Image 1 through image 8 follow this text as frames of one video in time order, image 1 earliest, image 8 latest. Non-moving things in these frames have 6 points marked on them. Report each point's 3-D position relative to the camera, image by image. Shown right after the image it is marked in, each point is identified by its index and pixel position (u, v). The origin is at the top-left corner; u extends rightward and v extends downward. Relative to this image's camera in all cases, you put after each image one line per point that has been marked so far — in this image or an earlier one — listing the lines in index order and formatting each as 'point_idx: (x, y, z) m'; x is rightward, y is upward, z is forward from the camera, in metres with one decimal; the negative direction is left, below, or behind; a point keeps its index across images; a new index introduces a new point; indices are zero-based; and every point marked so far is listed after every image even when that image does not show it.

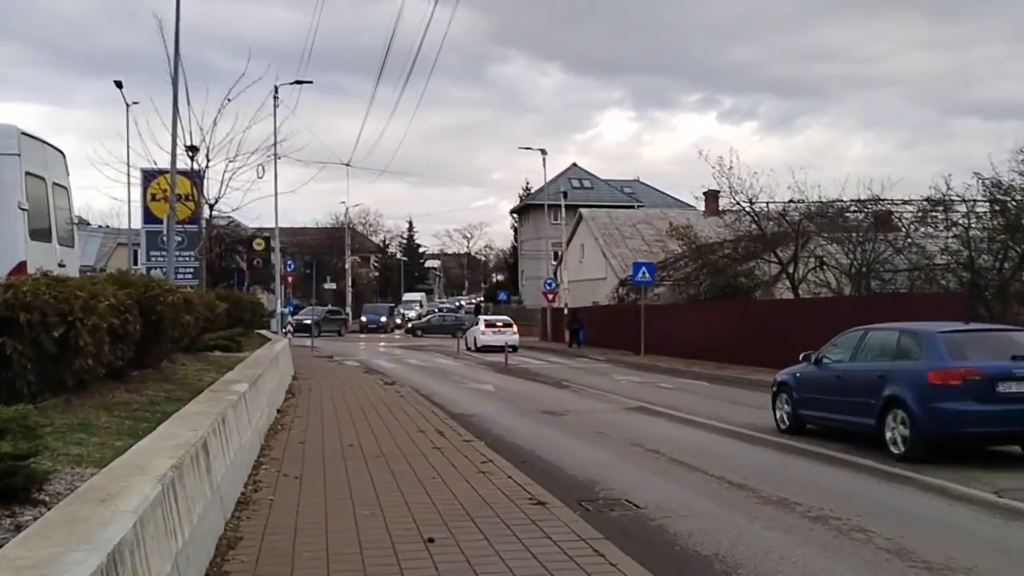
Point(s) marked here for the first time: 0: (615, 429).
0: (+1.5, -2.1, +16.0) m
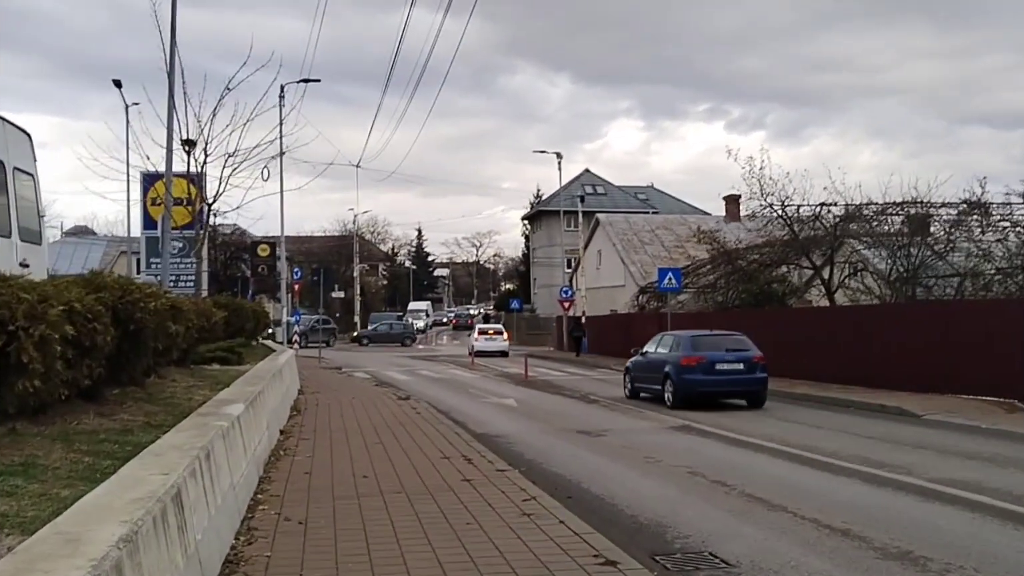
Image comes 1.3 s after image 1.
0: (+2.0, -2.1, +14.1) m
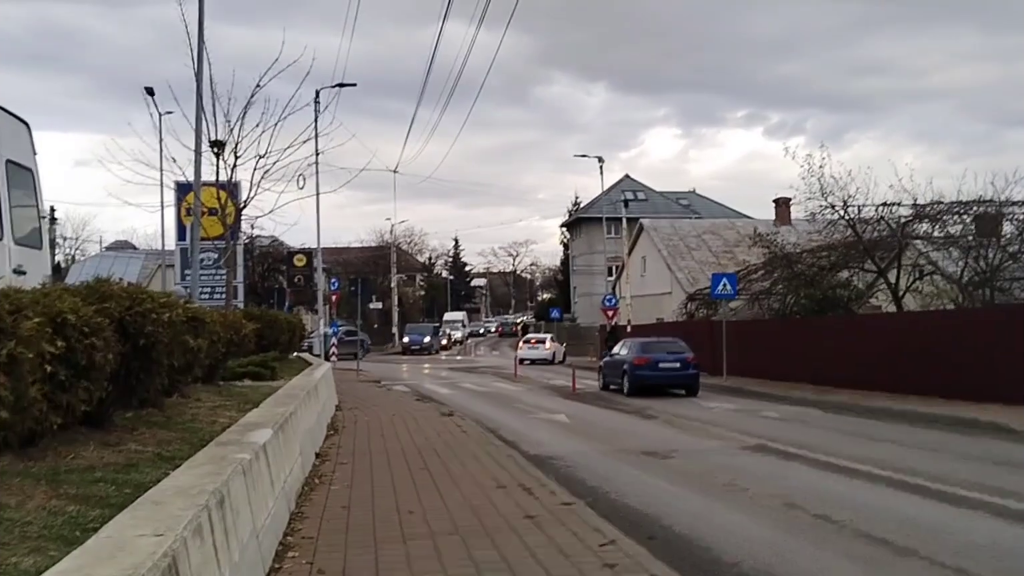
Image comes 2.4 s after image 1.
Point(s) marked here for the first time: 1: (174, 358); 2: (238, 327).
0: (+2.7, -2.2, +12.5) m
1: (-3.1, -0.6, +9.8) m
2: (-4.0, -0.6, +15.7) m
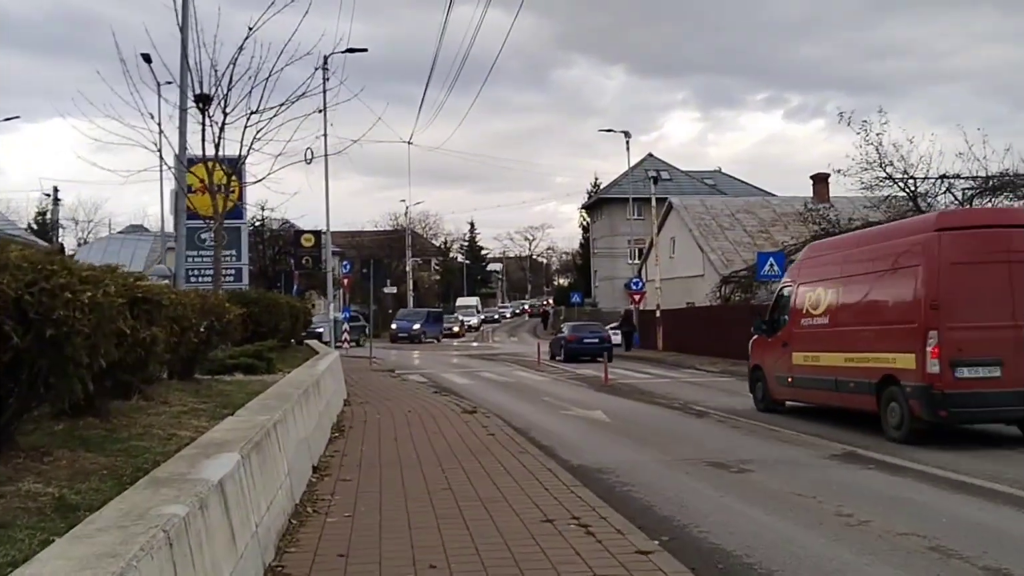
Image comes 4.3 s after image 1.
0: (+3.1, -1.9, +9.9) m
1: (-2.7, -0.4, +7.2) m
2: (-3.6, -0.3, +13.1) m
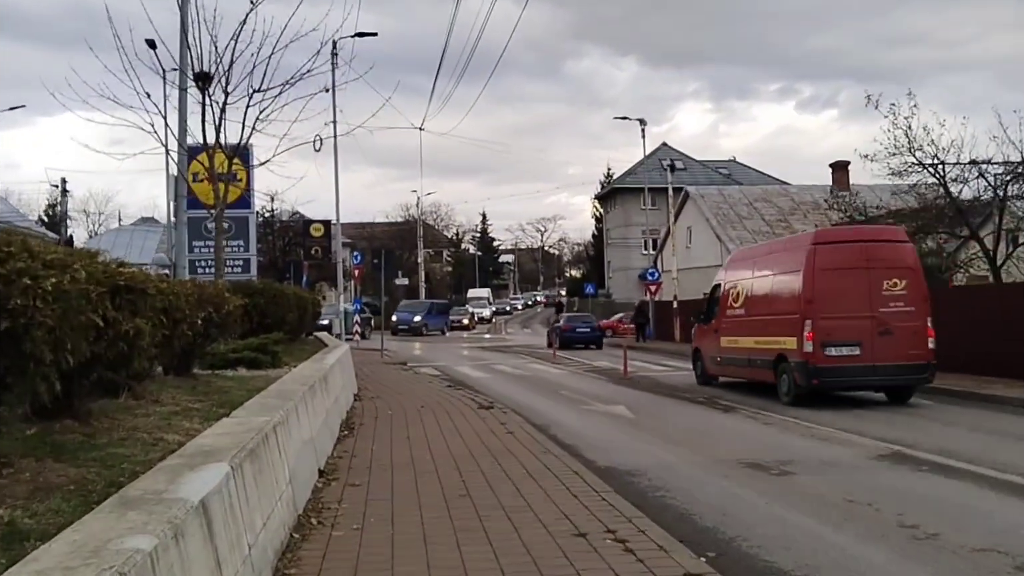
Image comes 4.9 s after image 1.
0: (+3.3, -1.8, +8.9) m
1: (-2.5, -0.4, +6.3) m
2: (-3.3, -0.2, +12.2) m
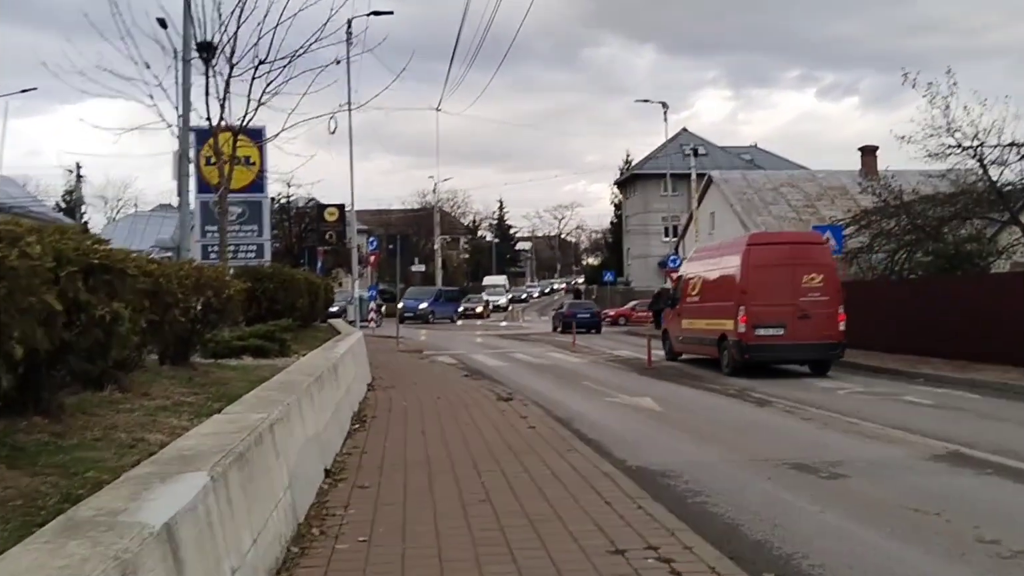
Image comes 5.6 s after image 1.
0: (+3.5, -1.7, +7.9) m
1: (-2.4, -0.2, +5.4) m
2: (-3.1, 0.0, +11.3) m
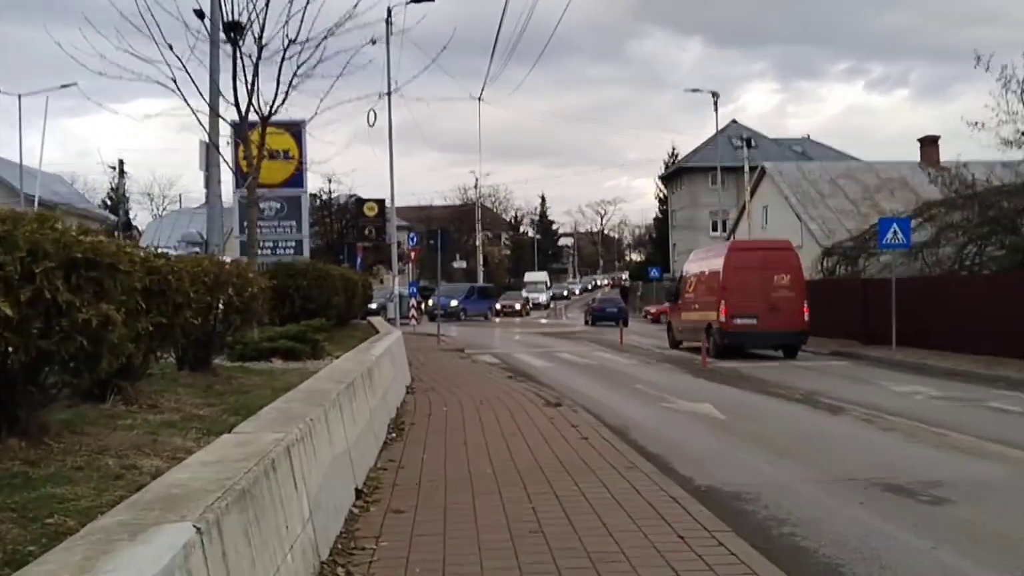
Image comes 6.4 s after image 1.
0: (+3.9, -1.7, +6.7) m
1: (-2.1, -0.2, +4.4) m
2: (-2.6, 0.0, +10.3) m
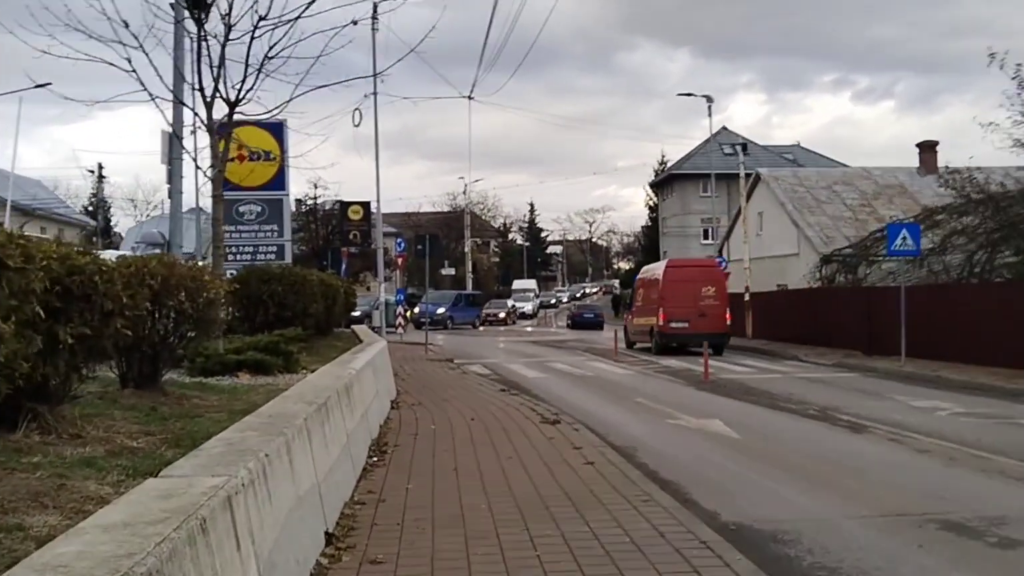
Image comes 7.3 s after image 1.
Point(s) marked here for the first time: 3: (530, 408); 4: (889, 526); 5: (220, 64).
0: (+3.9, -1.7, +5.4) m
1: (-2.1, -0.2, +3.0) m
2: (-2.6, 0.0, +8.9) m
3: (+0.3, -1.8, +16.0) m
4: (+2.8, -1.8, +8.0) m
5: (-3.4, +2.6, +12.5) m
